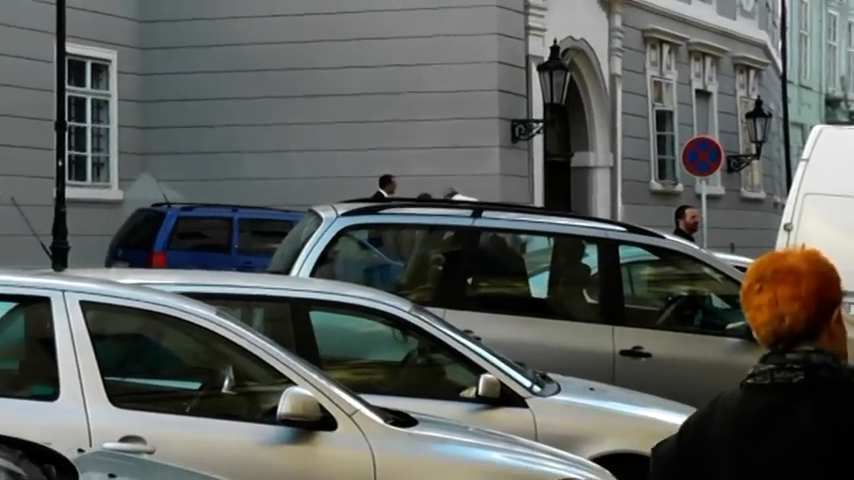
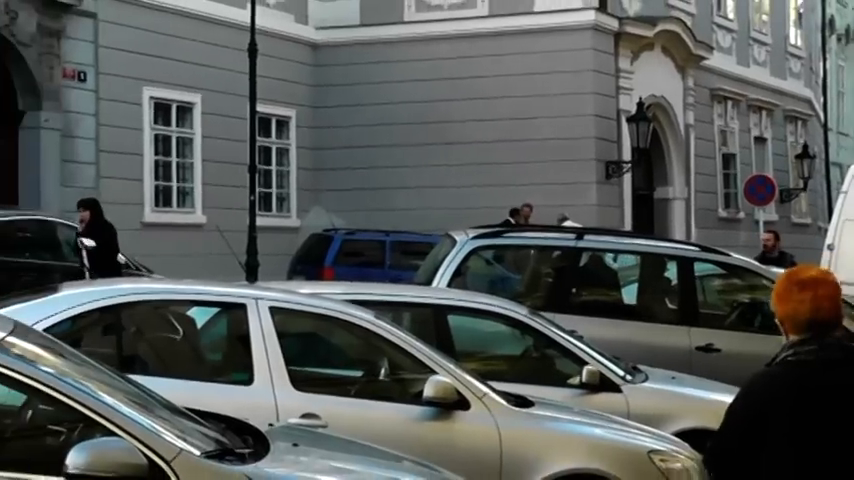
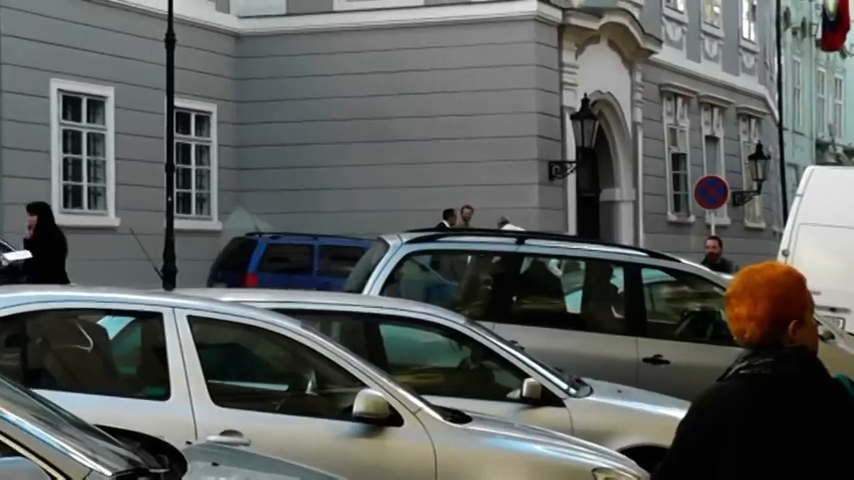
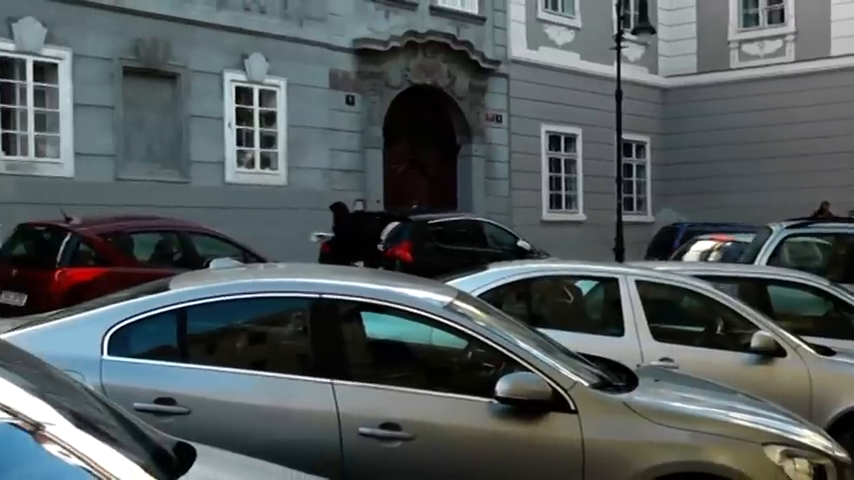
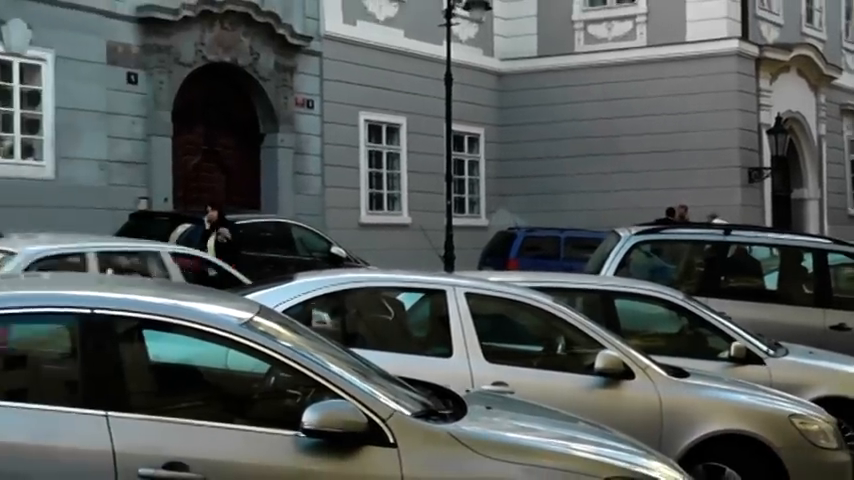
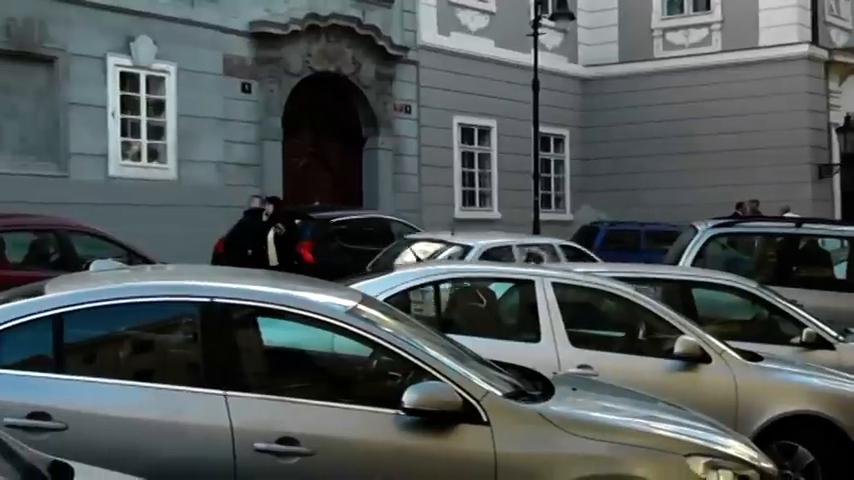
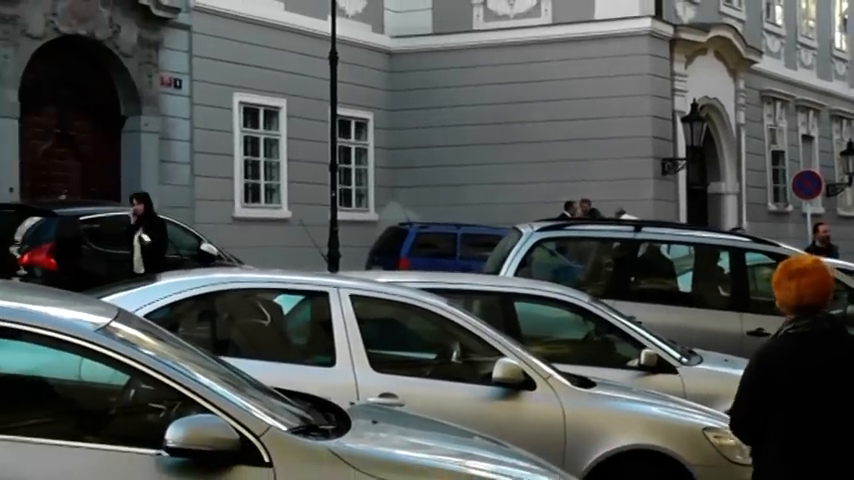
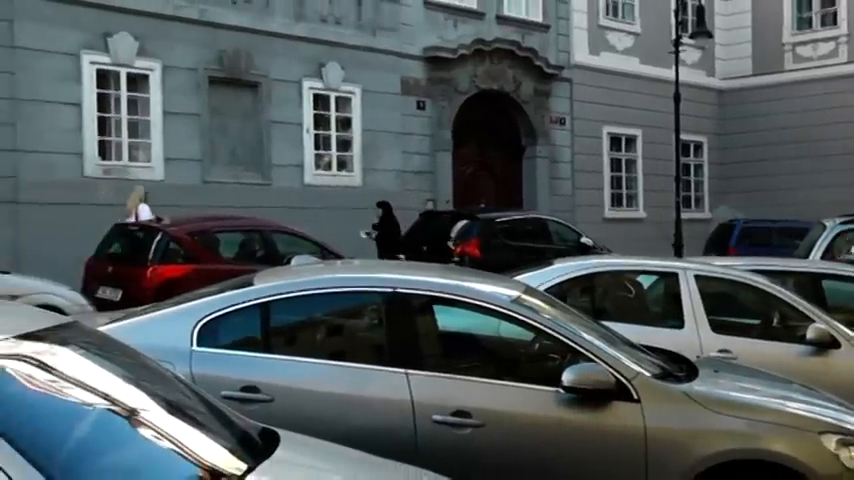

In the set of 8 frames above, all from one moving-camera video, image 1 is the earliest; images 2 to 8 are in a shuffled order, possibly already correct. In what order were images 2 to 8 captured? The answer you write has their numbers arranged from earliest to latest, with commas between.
3, 2, 7, 5, 6, 4, 8
